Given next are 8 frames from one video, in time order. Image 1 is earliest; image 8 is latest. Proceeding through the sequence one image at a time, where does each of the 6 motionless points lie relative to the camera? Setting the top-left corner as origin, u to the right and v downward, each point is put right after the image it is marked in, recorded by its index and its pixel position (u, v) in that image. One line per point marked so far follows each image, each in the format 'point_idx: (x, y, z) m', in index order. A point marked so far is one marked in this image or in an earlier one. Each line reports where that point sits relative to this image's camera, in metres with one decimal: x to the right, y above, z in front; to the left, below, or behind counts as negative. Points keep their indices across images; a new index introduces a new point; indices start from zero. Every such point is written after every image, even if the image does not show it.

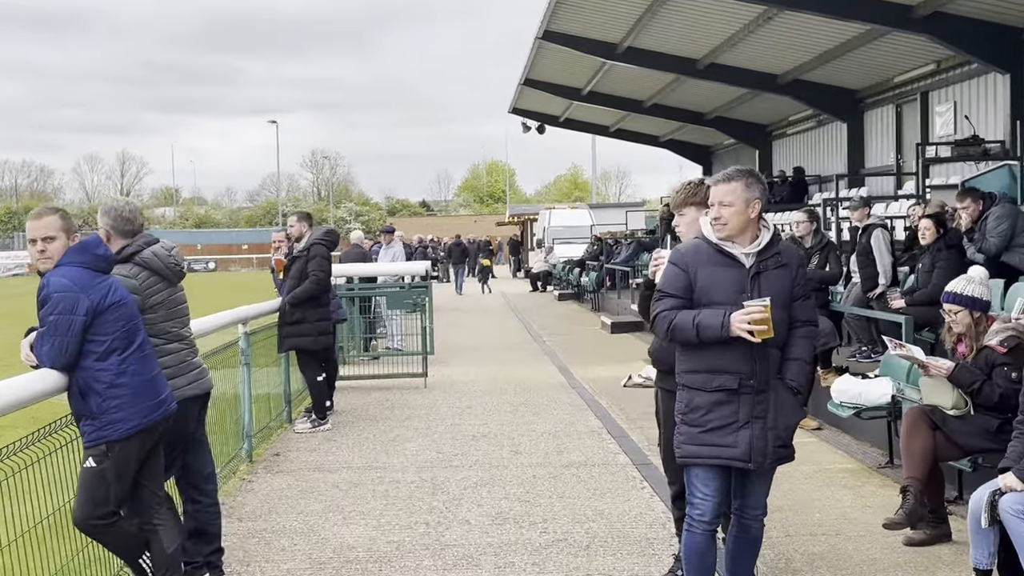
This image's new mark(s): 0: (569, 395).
0: (+0.6, -1.1, +10.0) m
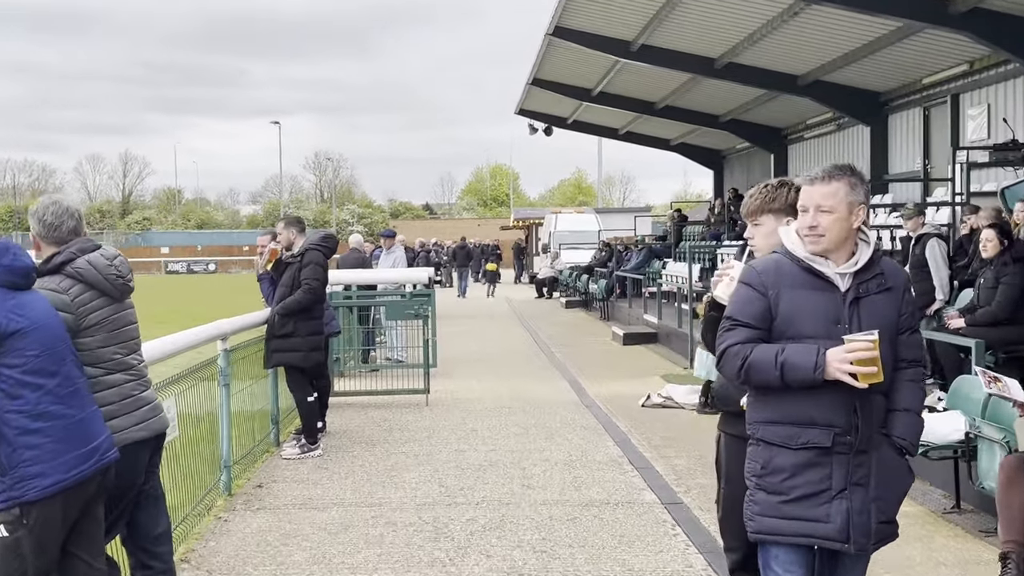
0: (+0.7, -1.2, +9.2) m
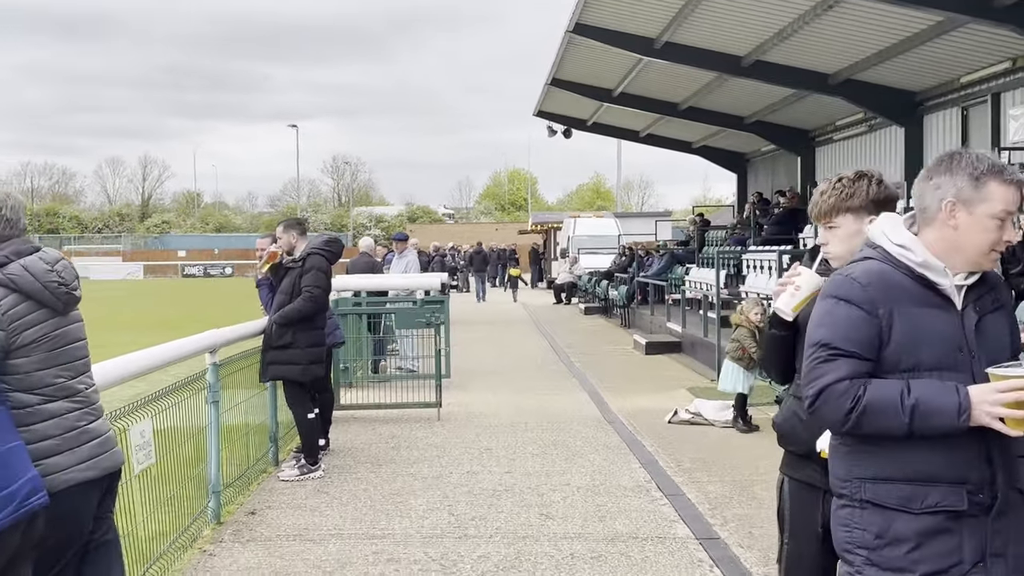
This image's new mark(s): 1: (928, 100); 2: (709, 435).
0: (+0.8, -1.3, +8.6) m
1: (+7.2, +3.3, +17.1) m
2: (+1.7, -1.3, +8.5) m
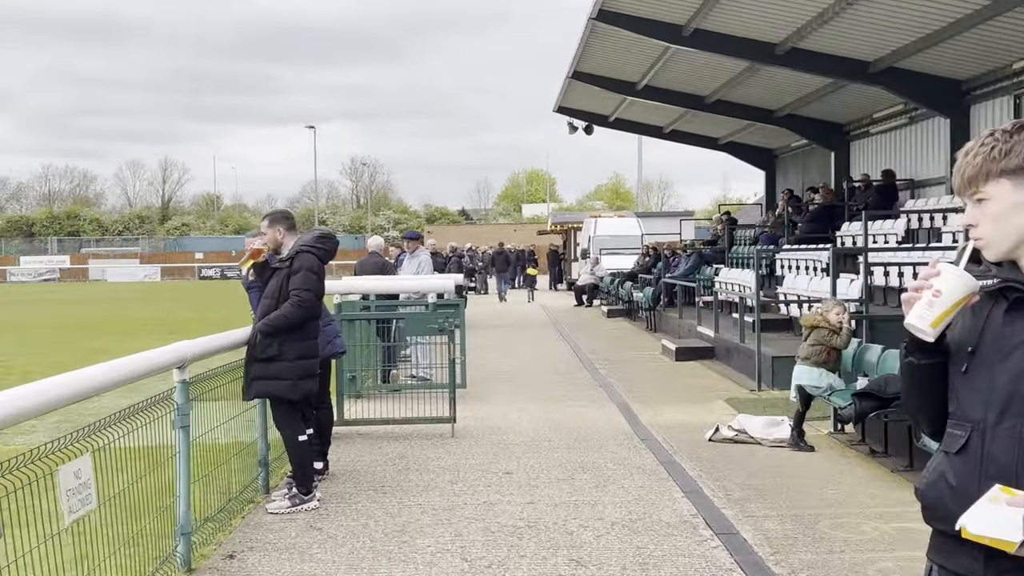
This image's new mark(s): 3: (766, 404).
0: (+1.0, -1.3, +7.6) m
1: (+7.5, +3.2, +16.0) m
2: (+1.9, -1.3, +7.5) m
3: (+2.6, -1.2, +10.0) m
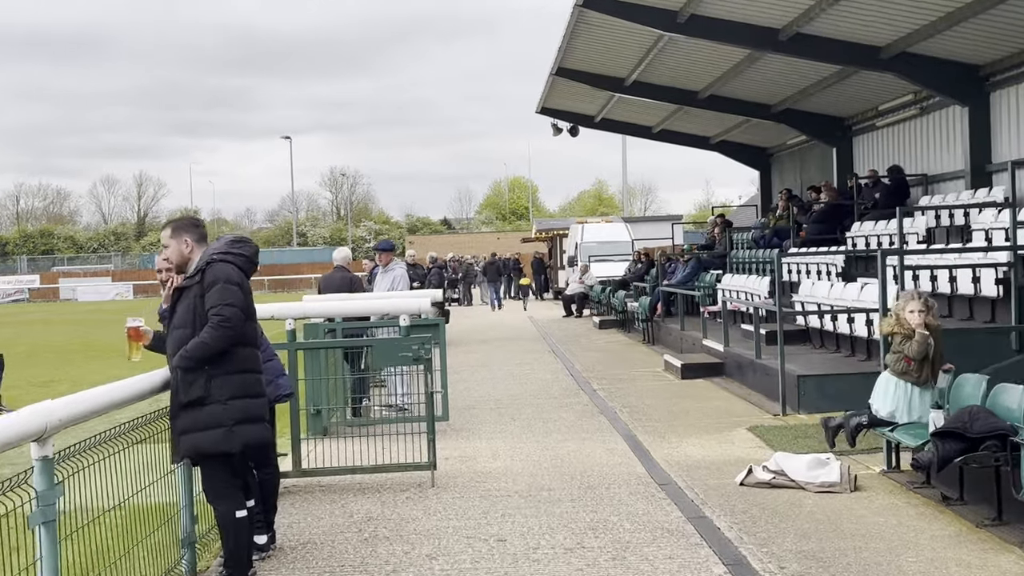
0: (+0.9, -1.4, +6.2) m
1: (+7.2, +3.2, +14.8) m
2: (+1.8, -1.4, +6.2) m
3: (+2.5, -1.3, +8.6) m
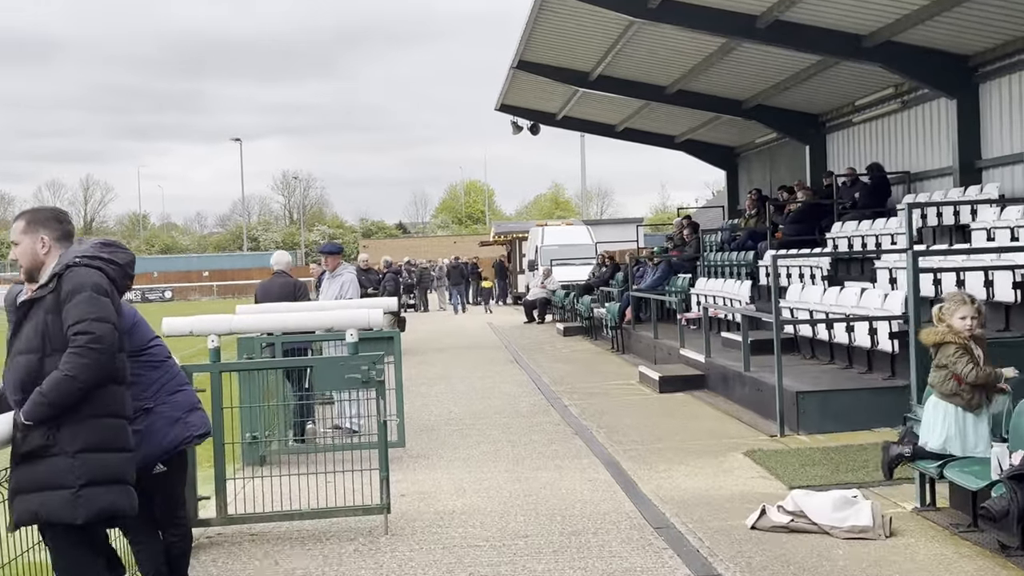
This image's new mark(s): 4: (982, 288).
0: (+0.8, -1.4, +5.1) m
1: (+6.7, +3.2, +14.0) m
2: (+1.7, -1.4, +5.1) m
3: (+2.2, -1.3, +7.6) m
4: (+4.3, 0.0, +9.1) m
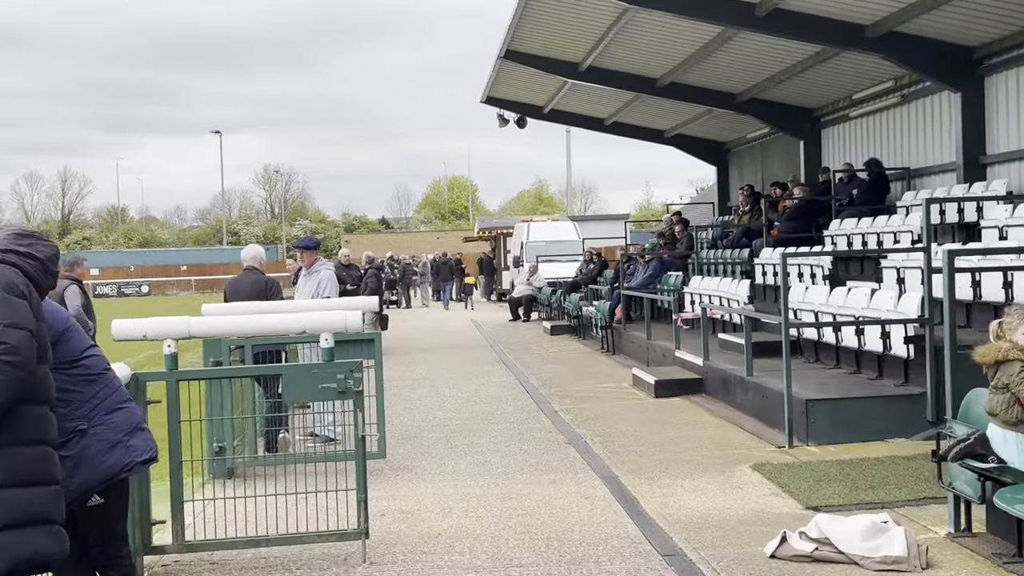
0: (+0.8, -1.4, +4.5) m
1: (+6.5, +3.2, +13.4) m
2: (+1.7, -1.4, +4.5) m
3: (+2.2, -1.3, +7.0) m
4: (+4.3, 0.0, +8.5) m
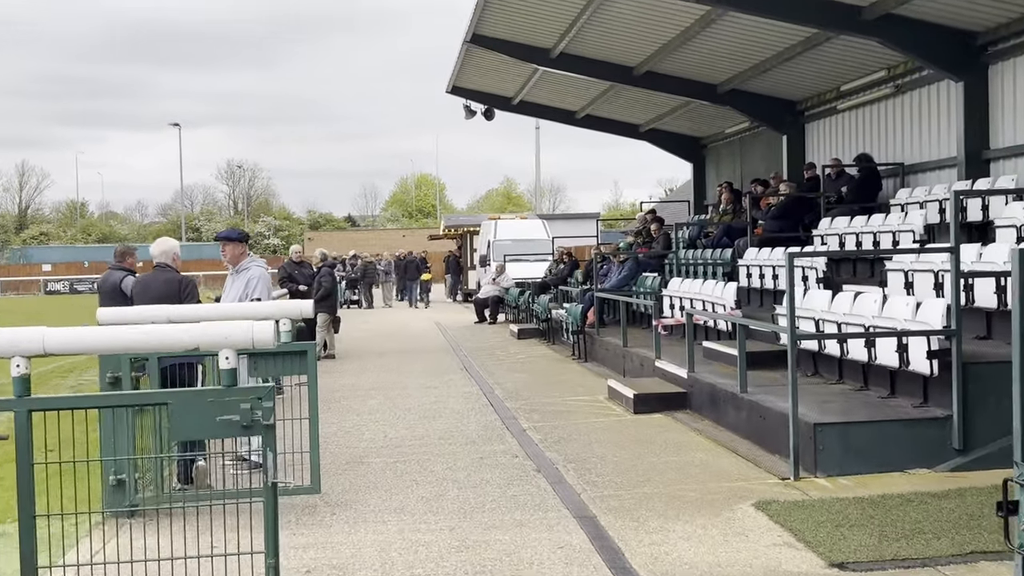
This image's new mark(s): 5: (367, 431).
0: (+0.6, -1.5, +3.4) m
1: (+6.1, +3.1, +12.5) m
2: (+1.5, -1.5, +3.4) m
3: (+1.9, -1.4, +5.9) m
4: (+4.0, -0.1, +7.5) m
5: (-1.4, -1.3, +9.2) m
